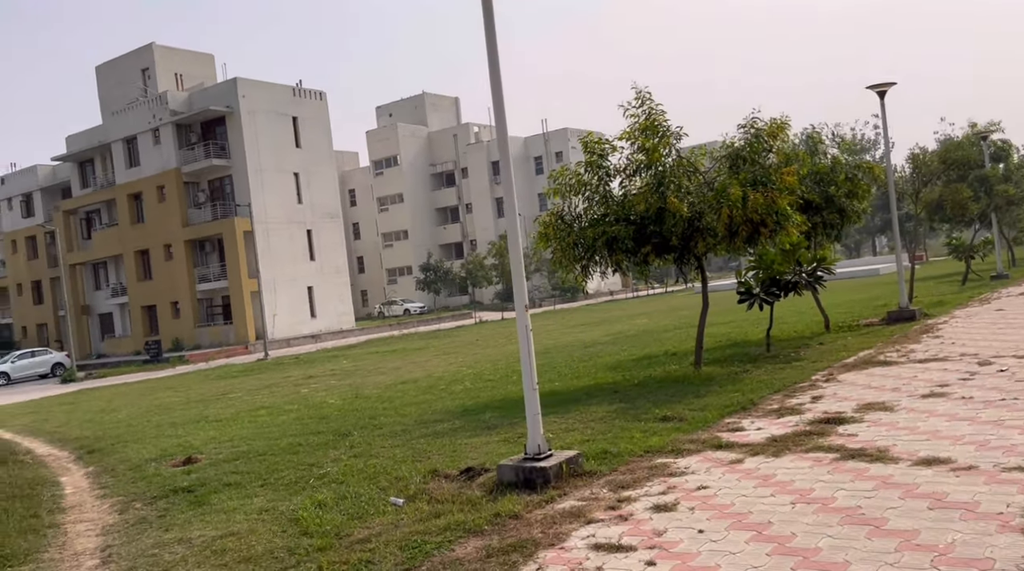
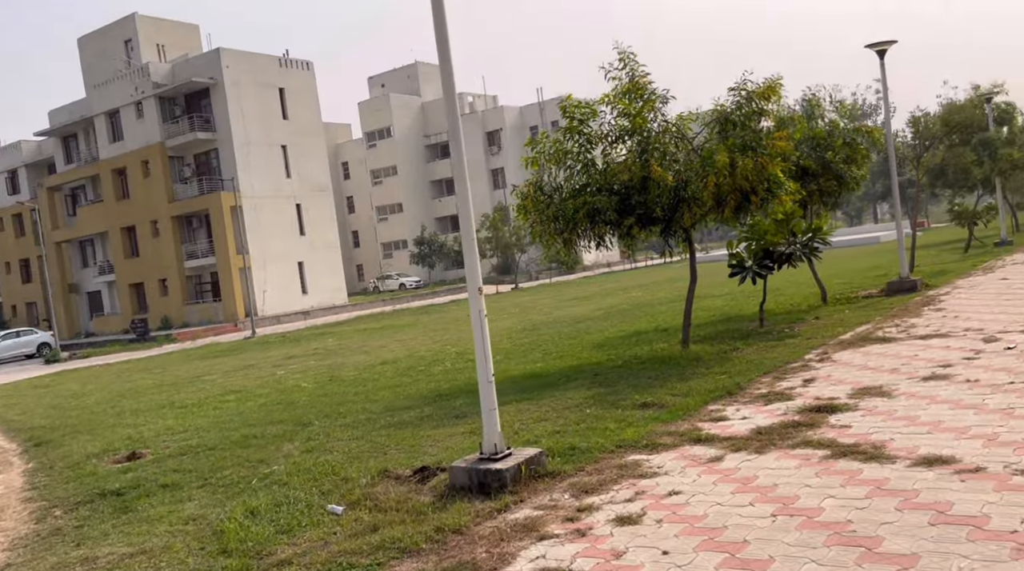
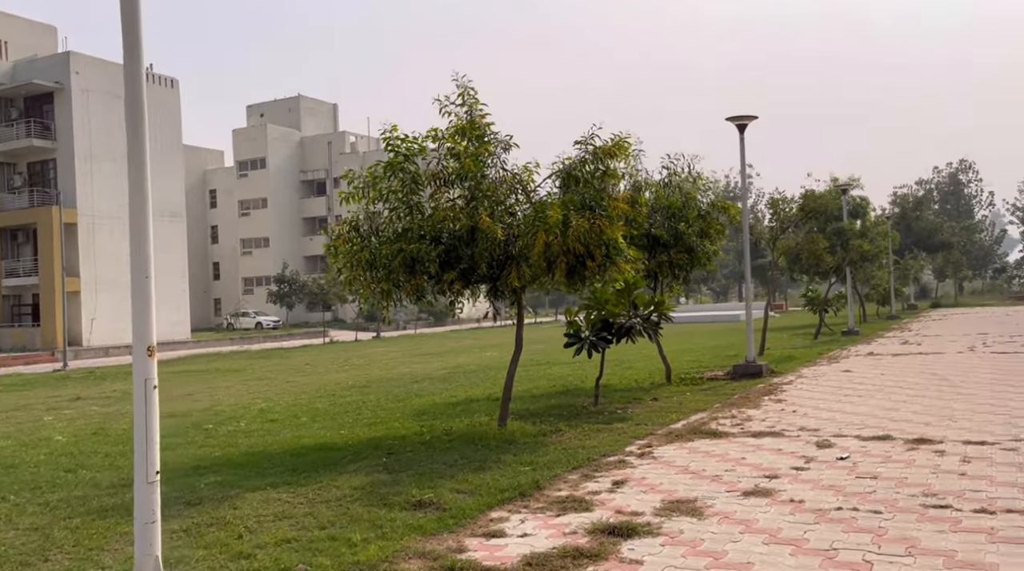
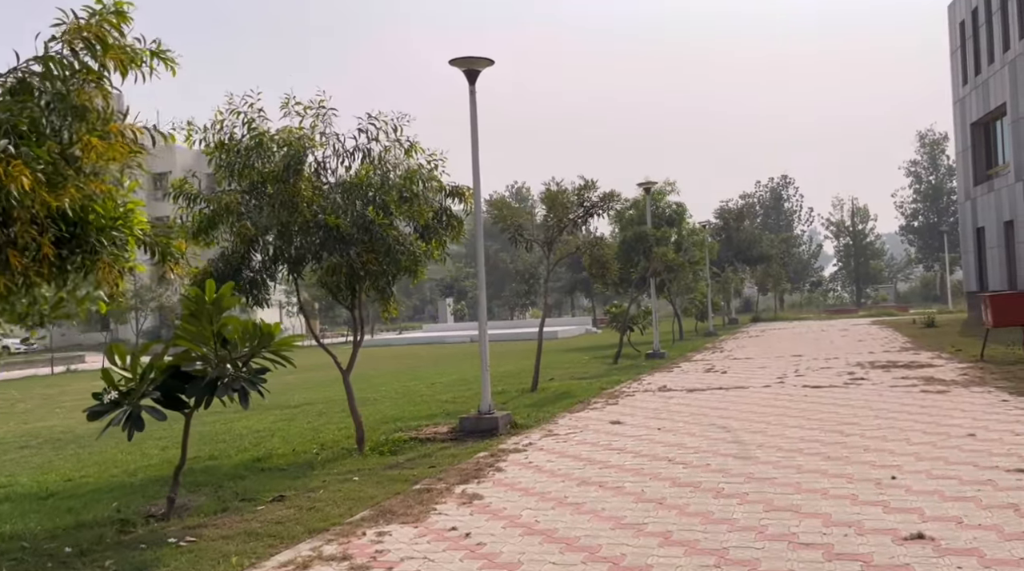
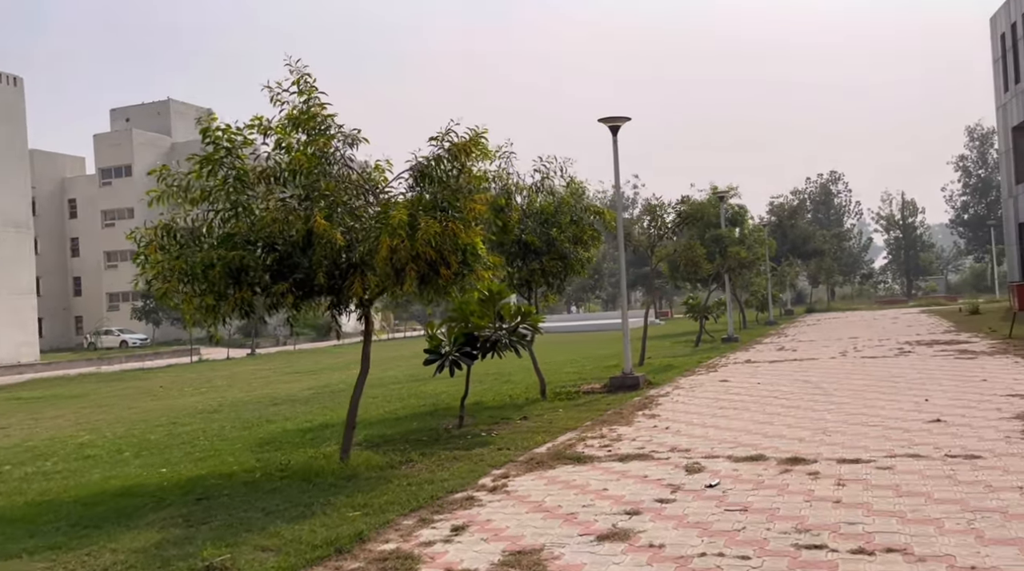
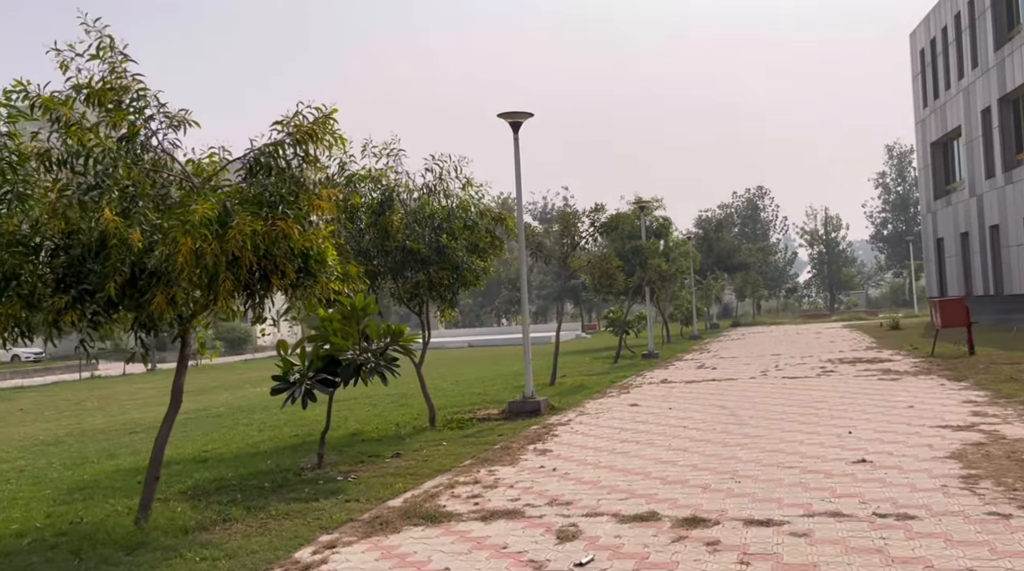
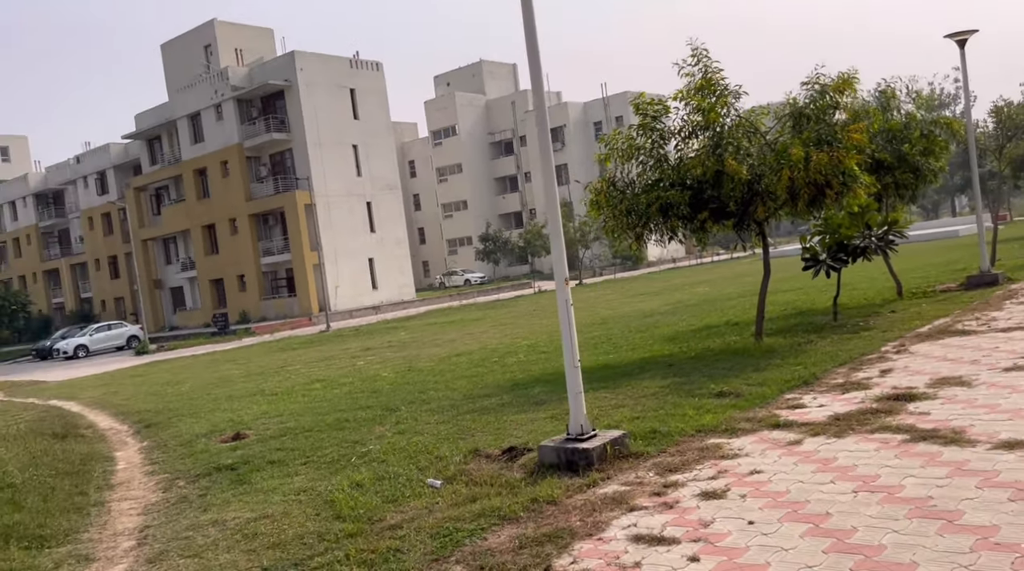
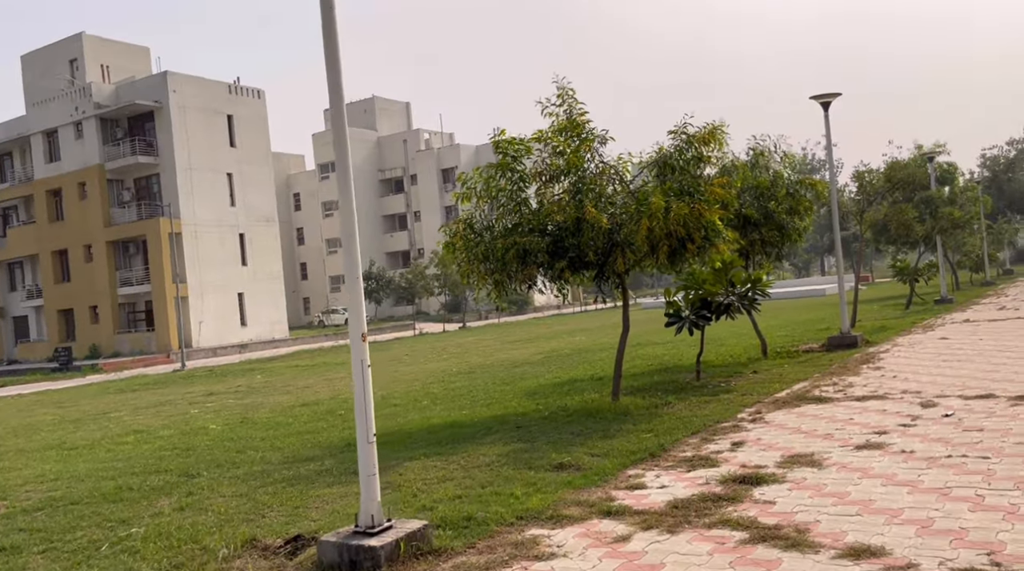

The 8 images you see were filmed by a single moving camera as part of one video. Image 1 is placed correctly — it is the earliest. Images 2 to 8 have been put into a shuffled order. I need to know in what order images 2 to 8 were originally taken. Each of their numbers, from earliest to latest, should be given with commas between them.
7, 2, 8, 3, 5, 6, 4
